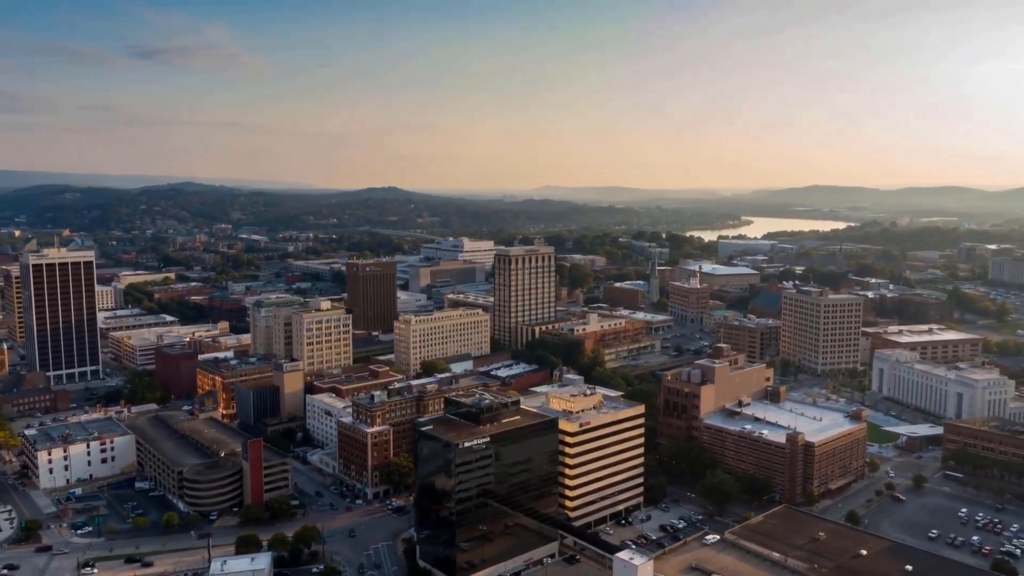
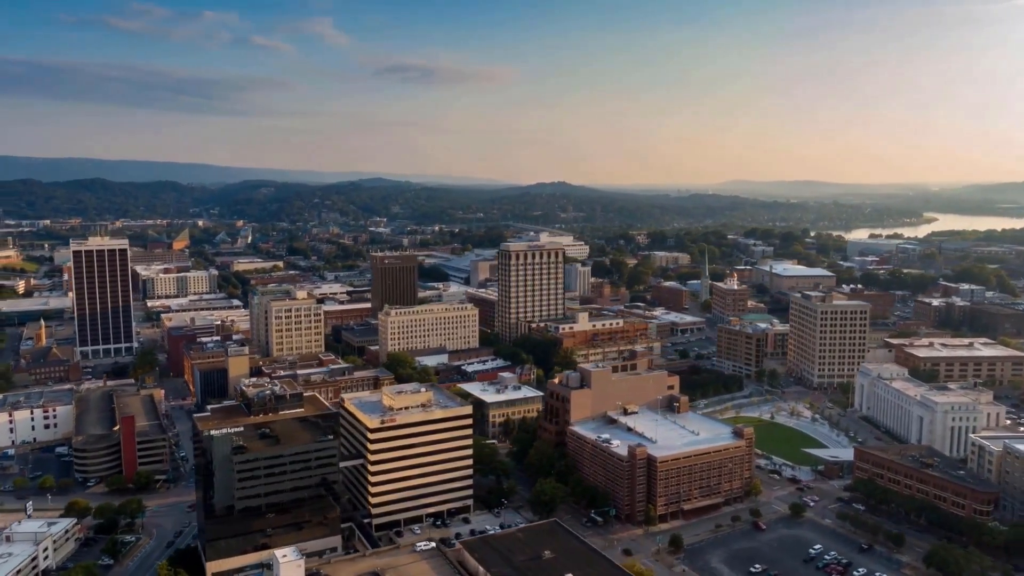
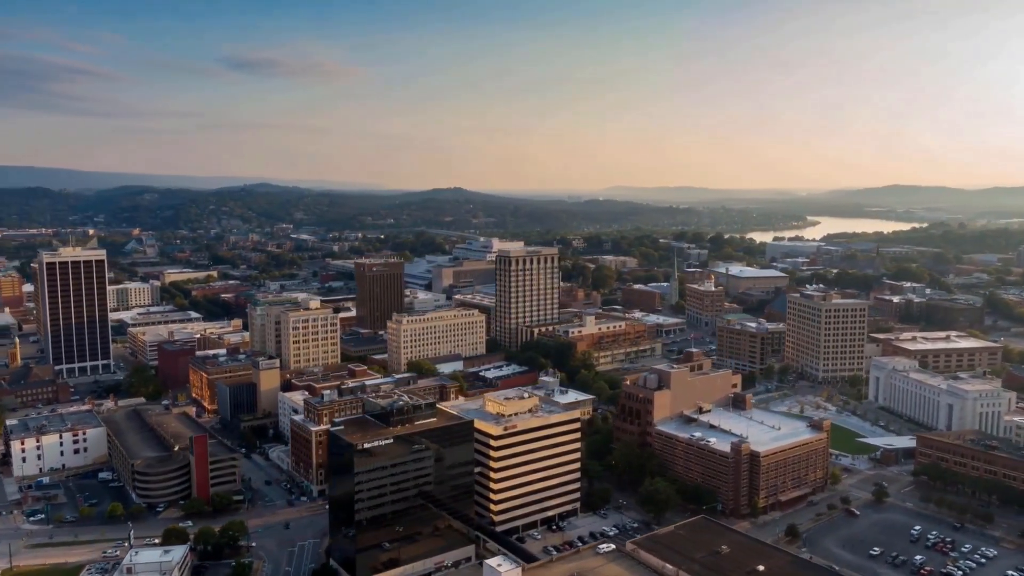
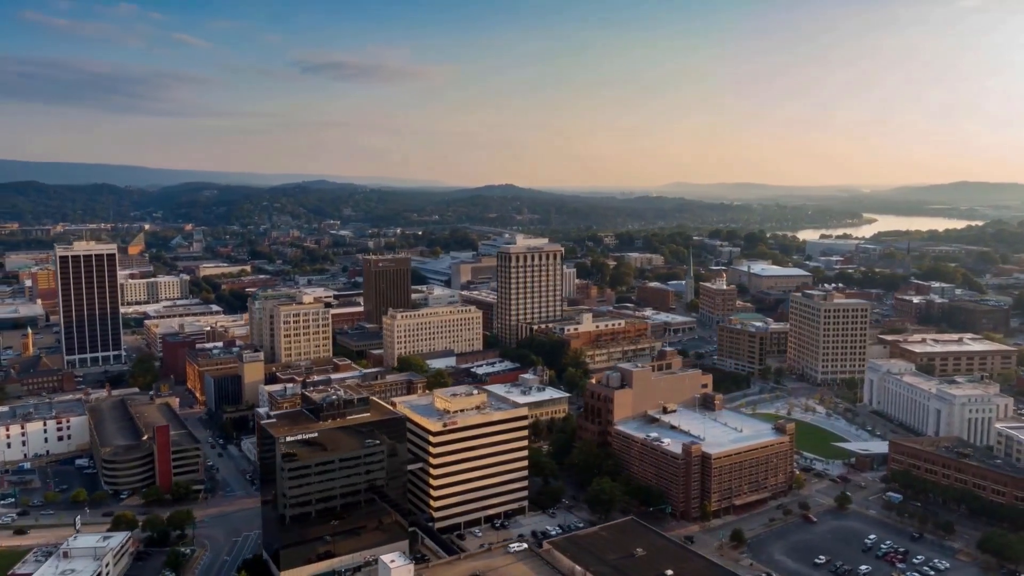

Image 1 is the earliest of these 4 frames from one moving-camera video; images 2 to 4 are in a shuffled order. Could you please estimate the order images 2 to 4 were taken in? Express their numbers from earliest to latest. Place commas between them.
3, 4, 2
